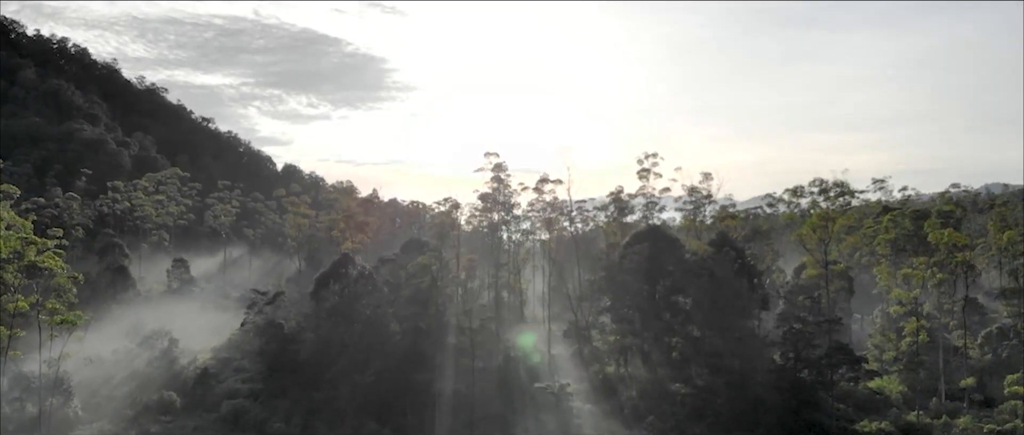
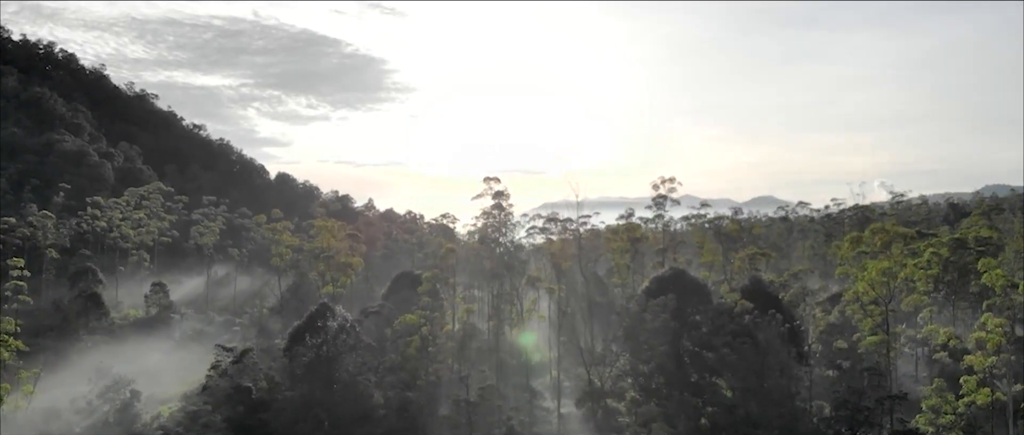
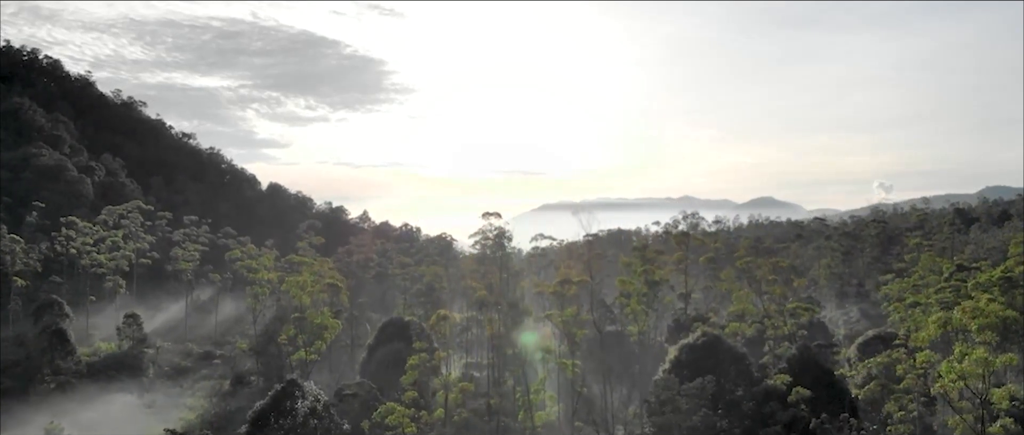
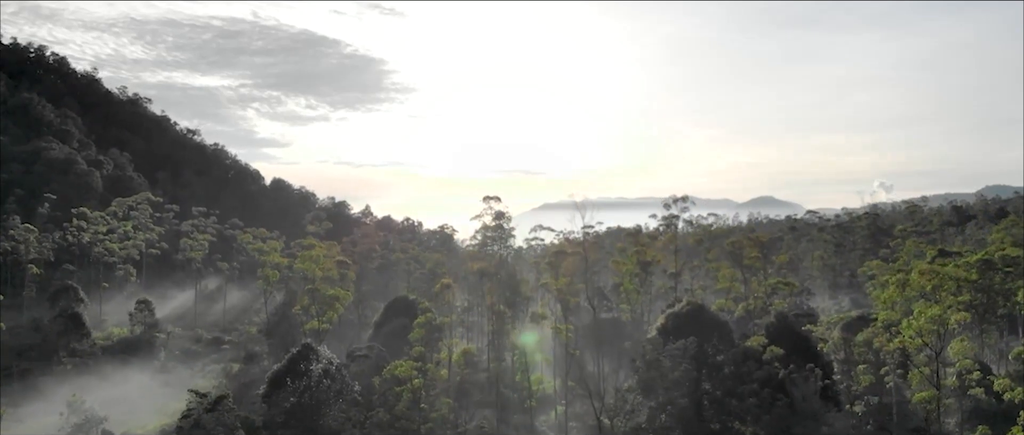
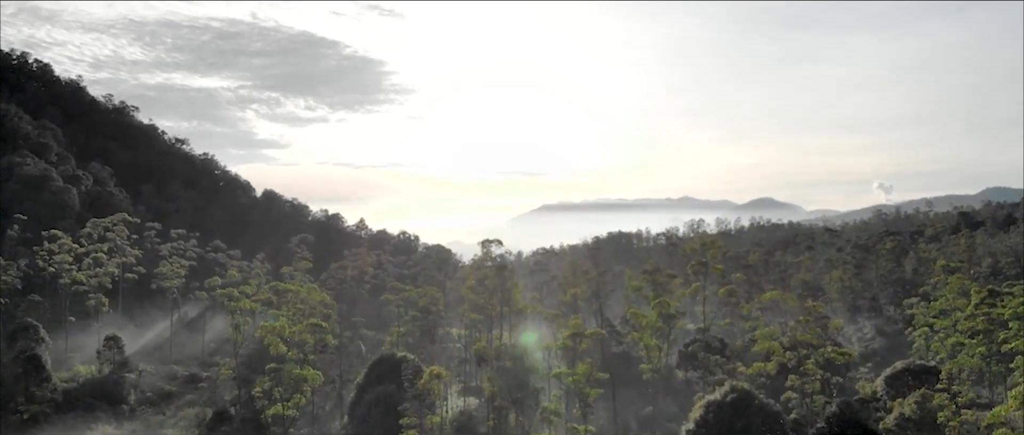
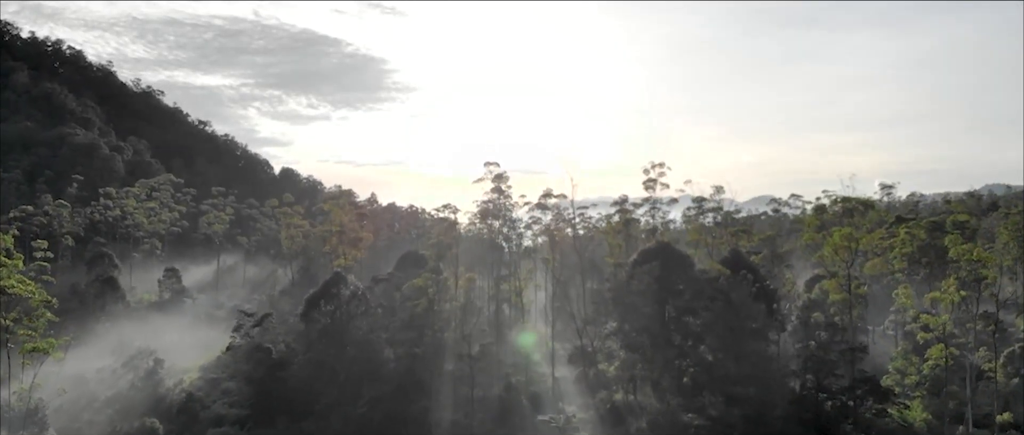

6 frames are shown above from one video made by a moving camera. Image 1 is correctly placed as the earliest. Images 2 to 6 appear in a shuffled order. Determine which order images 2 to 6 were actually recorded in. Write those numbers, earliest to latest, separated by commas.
6, 2, 4, 3, 5
